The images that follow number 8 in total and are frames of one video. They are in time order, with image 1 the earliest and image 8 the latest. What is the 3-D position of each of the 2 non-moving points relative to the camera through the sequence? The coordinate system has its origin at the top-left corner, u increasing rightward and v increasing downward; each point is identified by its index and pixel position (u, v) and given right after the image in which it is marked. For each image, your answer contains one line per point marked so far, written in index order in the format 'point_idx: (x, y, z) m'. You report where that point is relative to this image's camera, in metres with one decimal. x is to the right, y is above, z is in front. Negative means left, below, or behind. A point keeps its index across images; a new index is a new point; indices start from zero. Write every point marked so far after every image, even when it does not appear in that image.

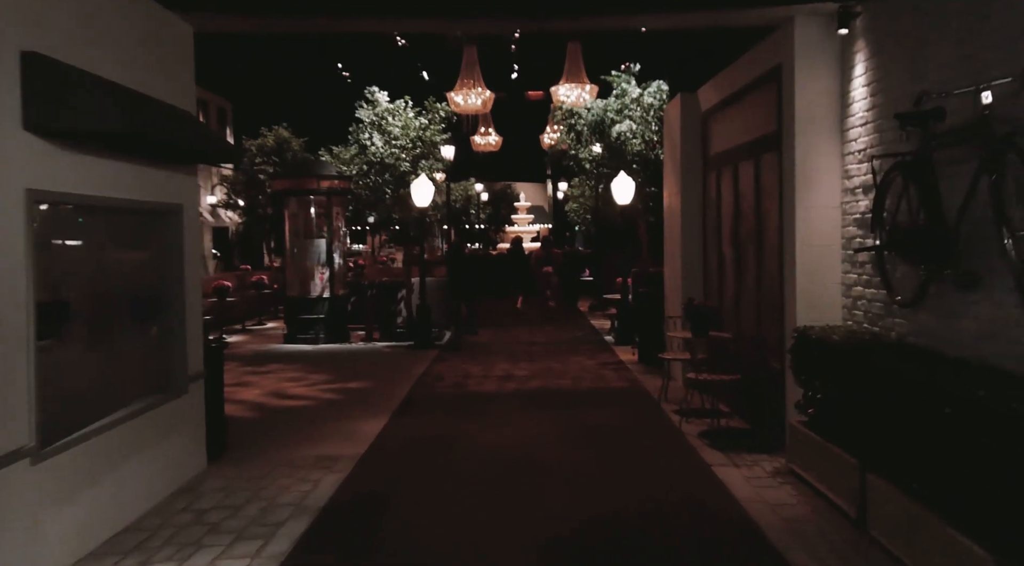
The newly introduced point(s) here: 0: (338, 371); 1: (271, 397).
0: (-2.7, -1.3, +15.0) m
1: (-3.1, -1.4, +12.4) m
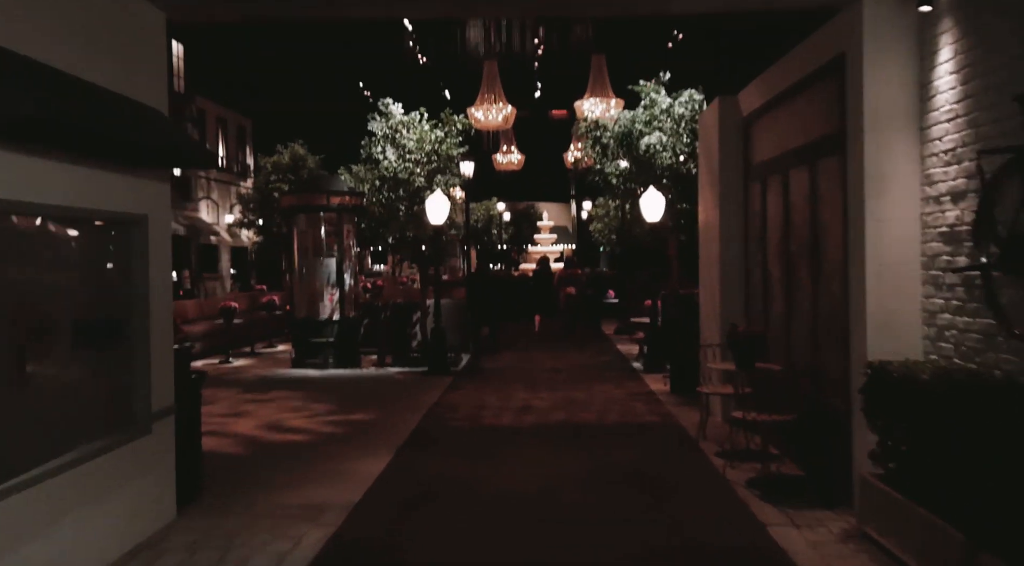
0: (-2.4, -1.6, +13.8) m
1: (-2.8, -1.7, +11.3) m
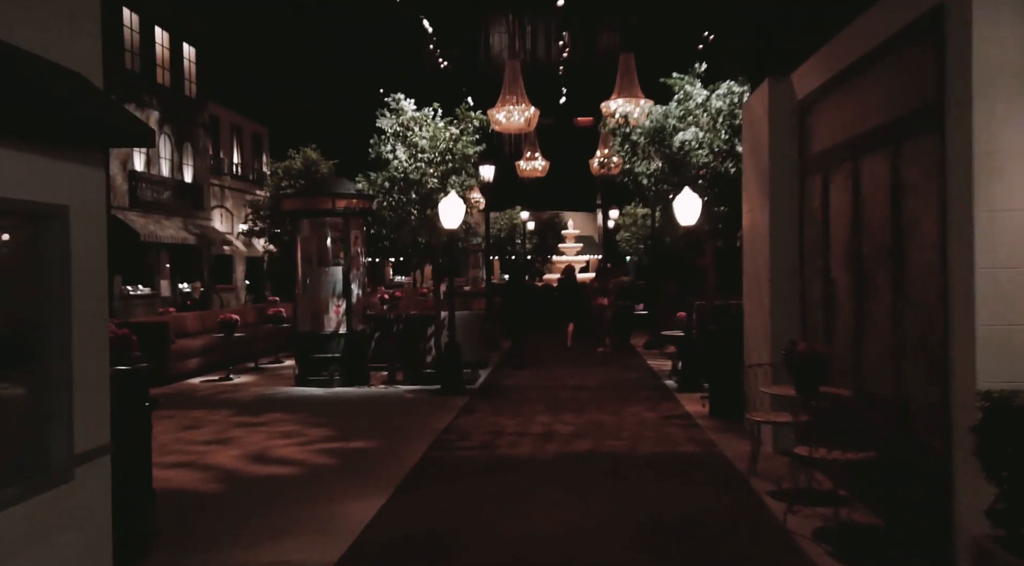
0: (-2.1, -1.8, +12.4) m
1: (-2.7, -1.8, +9.9) m
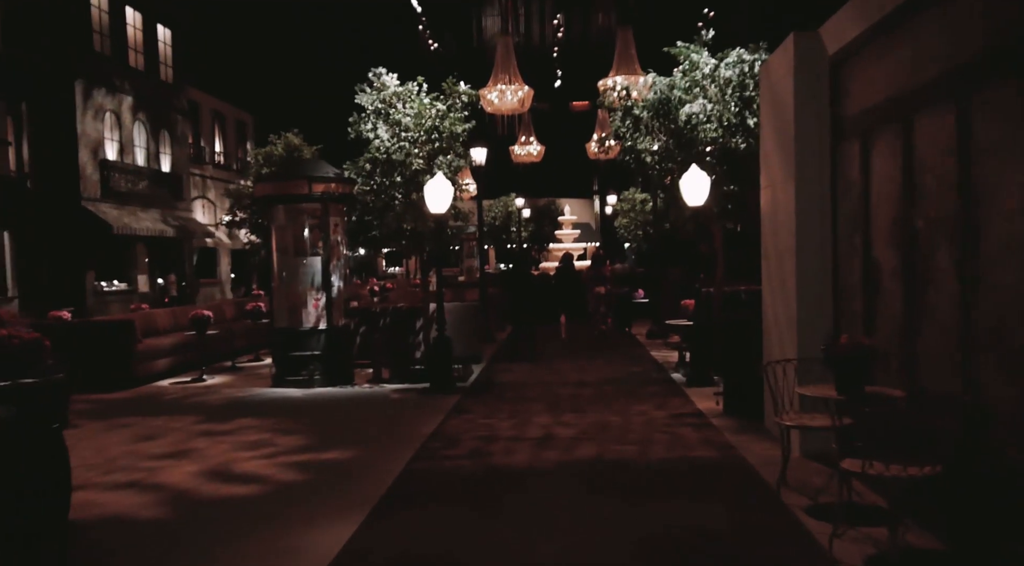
0: (-2.2, -1.7, +11.2) m
1: (-2.7, -1.7, +8.7) m
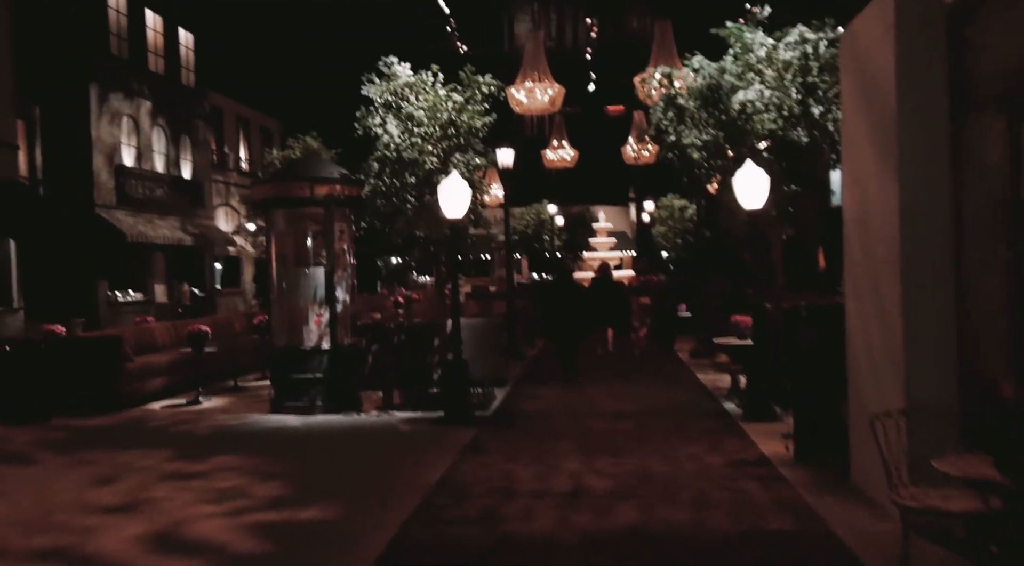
0: (-2.0, -1.8, +9.4) m
1: (-2.6, -1.9, +7.0) m
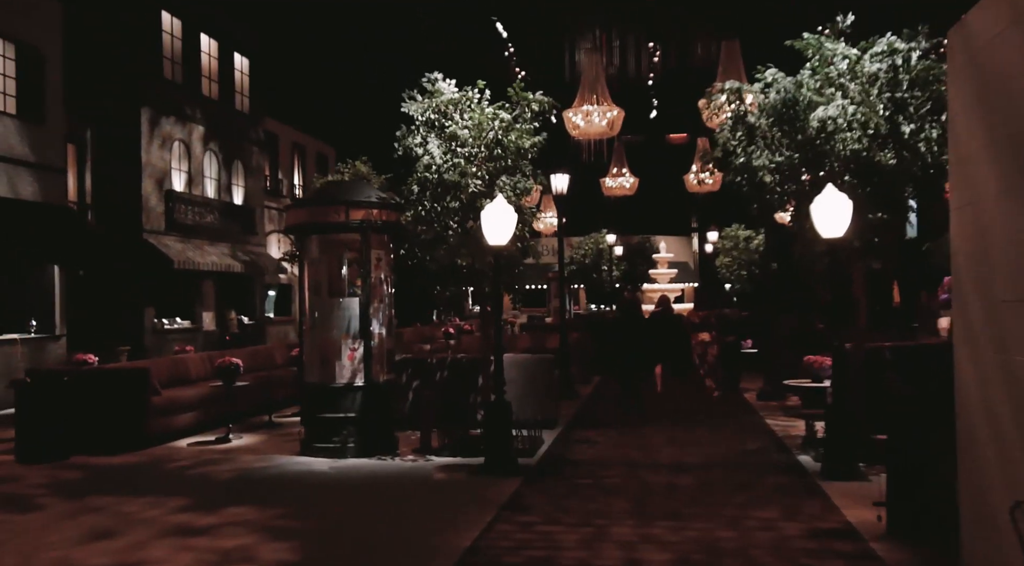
0: (-1.6, -2.1, +8.4) m
1: (-2.4, -2.1, +5.9) m
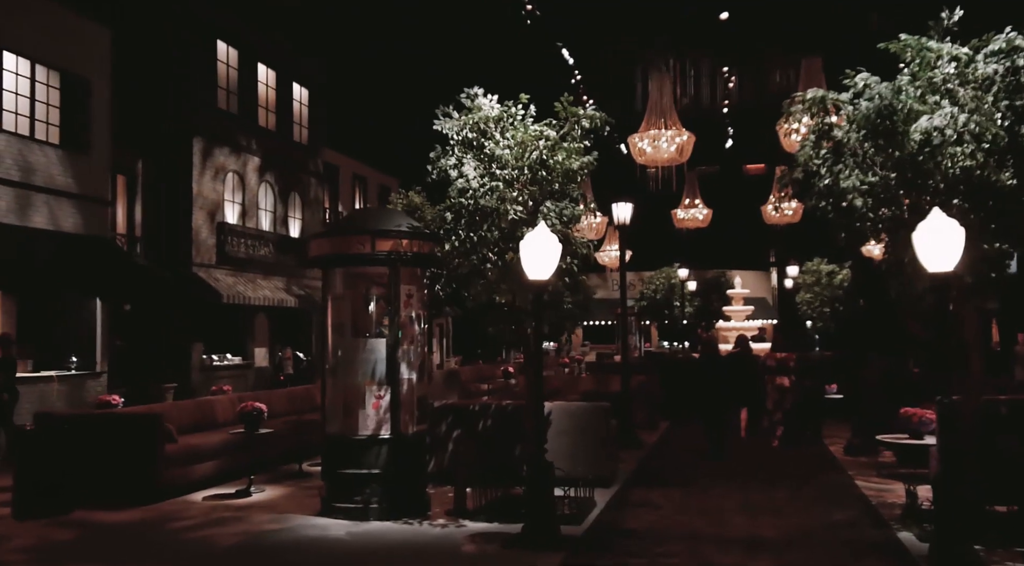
0: (-1.4, -2.4, +6.9) m
1: (-2.3, -2.3, +4.5) m
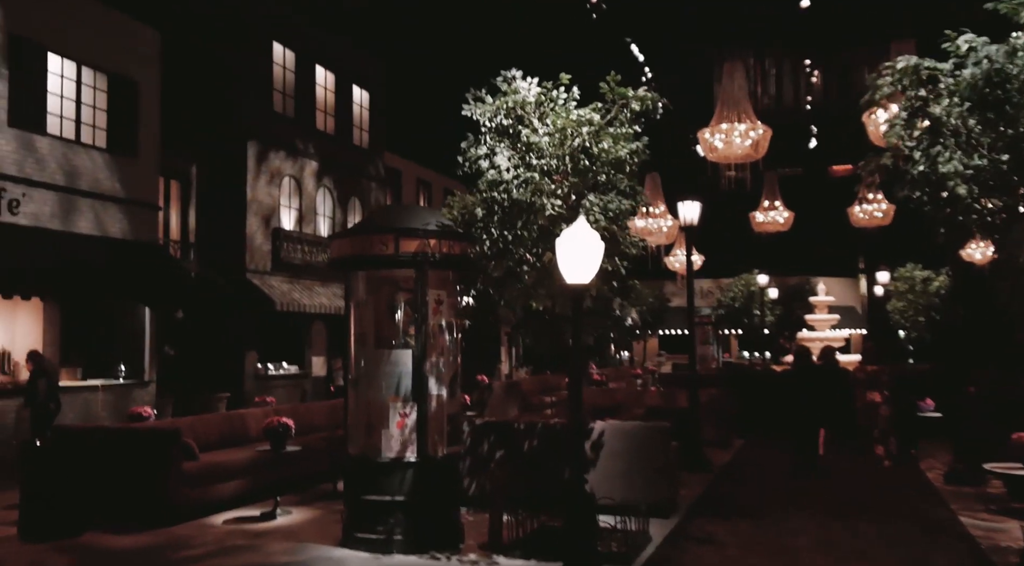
0: (-1.3, -2.4, +5.7) m
1: (-2.5, -2.3, +3.4) m
